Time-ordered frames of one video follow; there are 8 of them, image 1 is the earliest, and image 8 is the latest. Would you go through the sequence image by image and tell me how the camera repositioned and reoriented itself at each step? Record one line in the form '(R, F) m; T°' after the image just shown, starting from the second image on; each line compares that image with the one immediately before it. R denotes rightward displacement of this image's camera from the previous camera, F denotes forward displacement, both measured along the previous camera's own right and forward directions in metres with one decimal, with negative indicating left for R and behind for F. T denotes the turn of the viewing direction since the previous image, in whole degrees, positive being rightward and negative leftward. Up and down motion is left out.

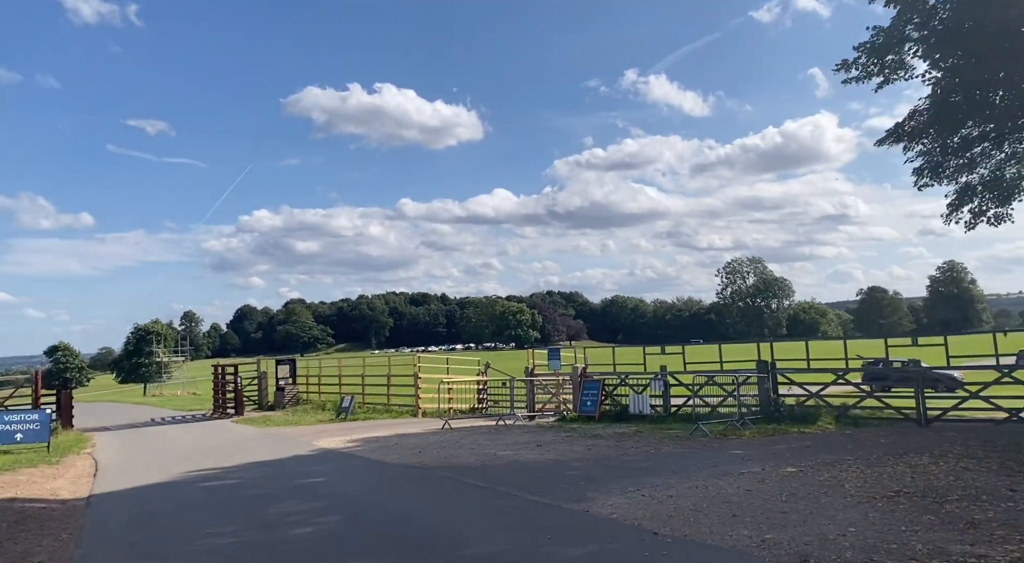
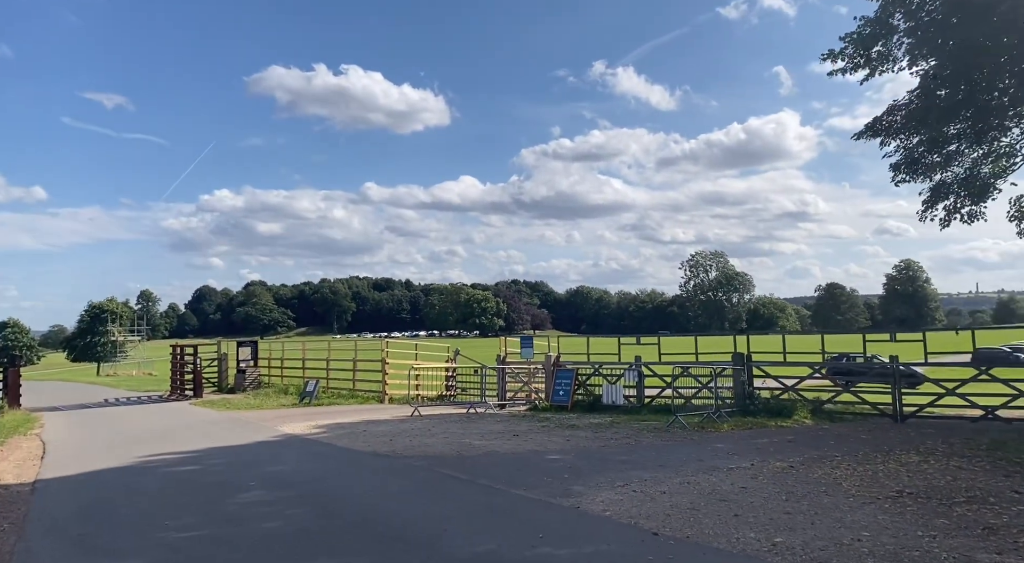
(-0.3, +0.5) m; +3°
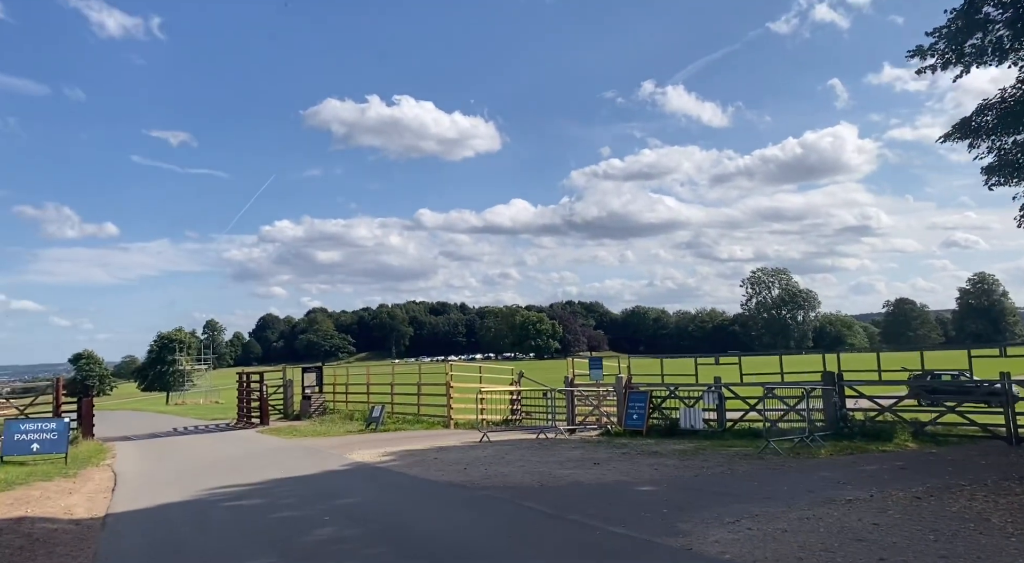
(-0.4, +0.7) m; -4°
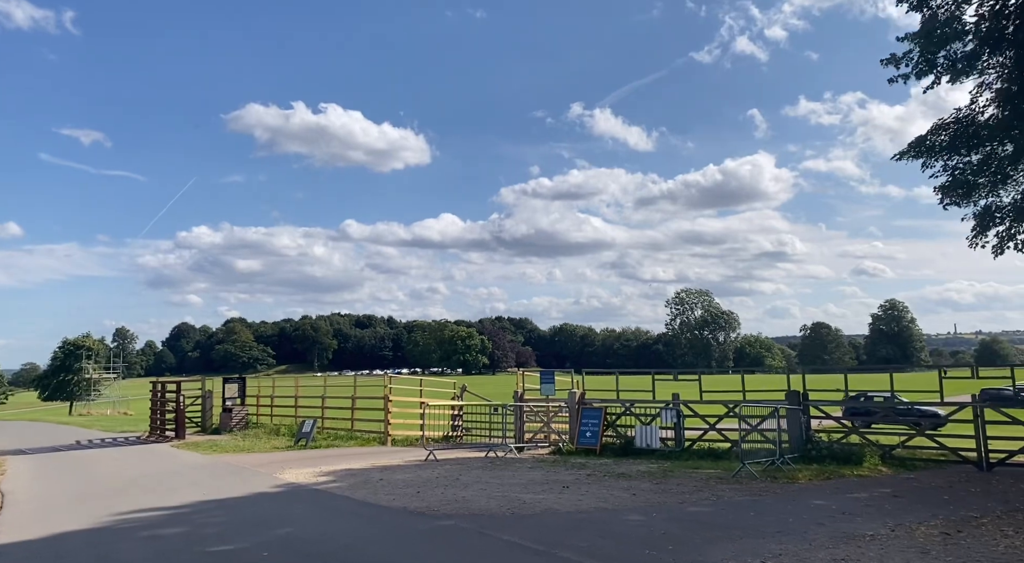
(-0.5, +1.3) m; +5°
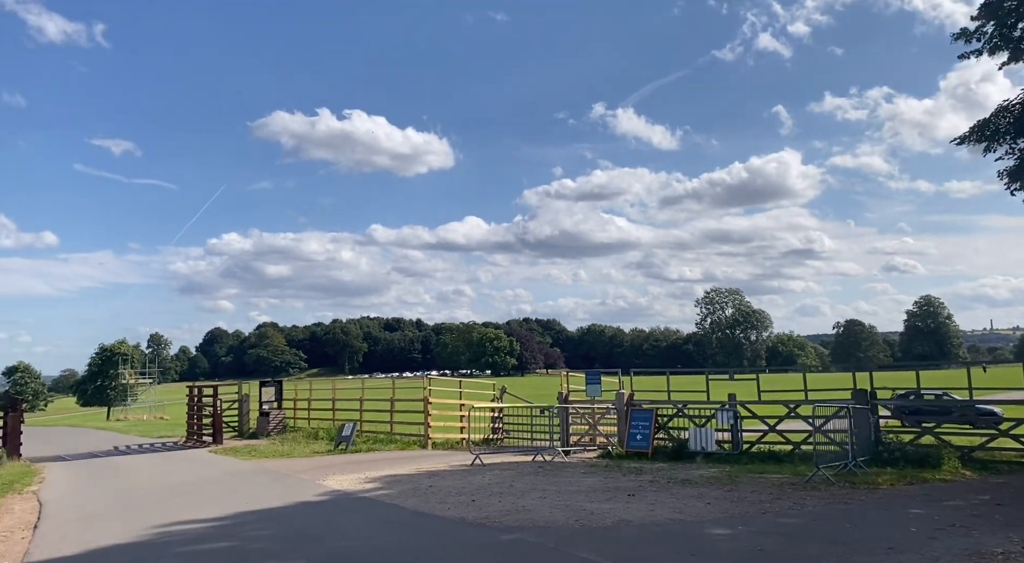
(-0.4, +0.7) m; -2°
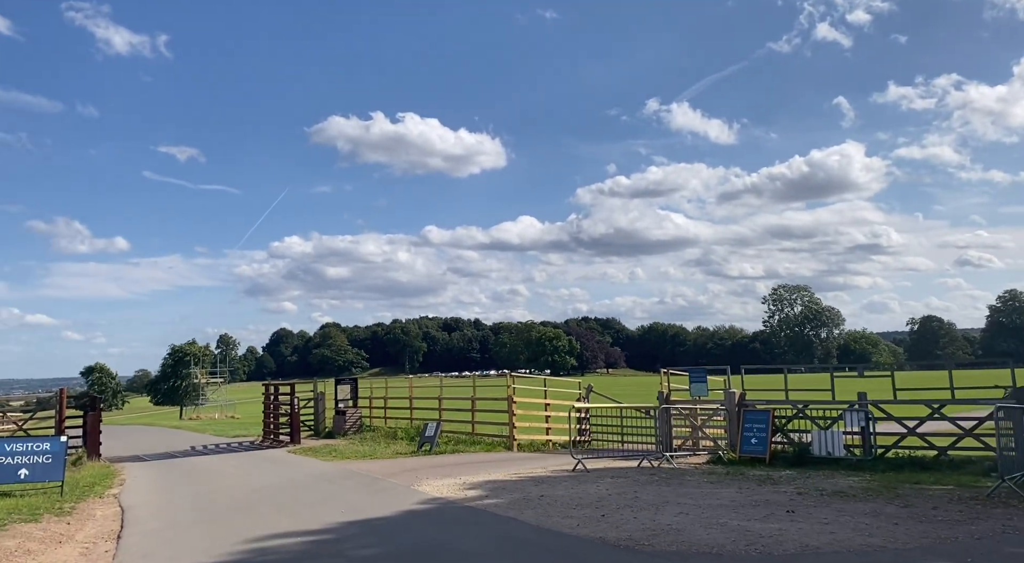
(-0.9, +1.4) m; -4°
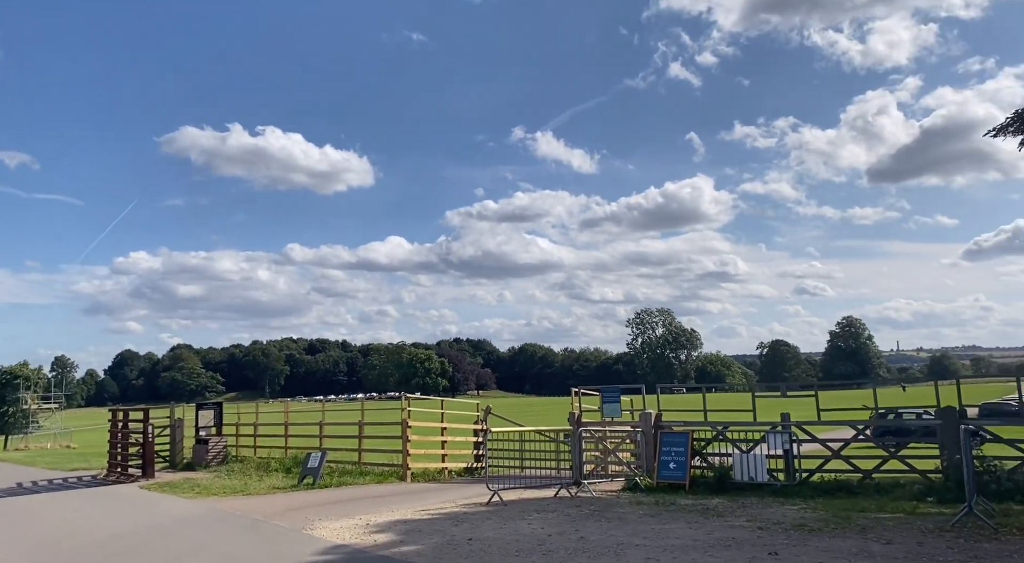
(-0.7, +1.7) m; +10°
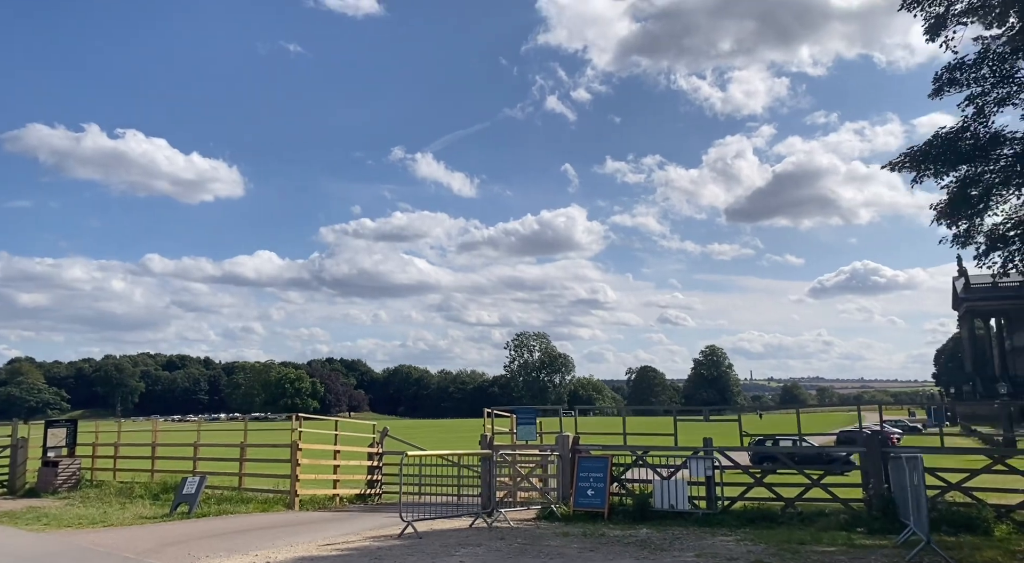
(-0.8, +1.1) m; +9°
